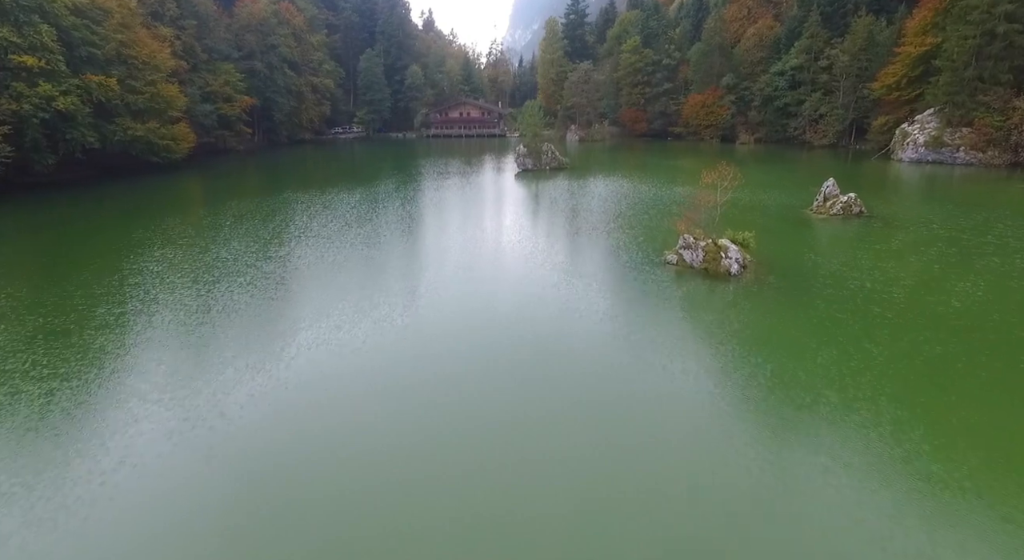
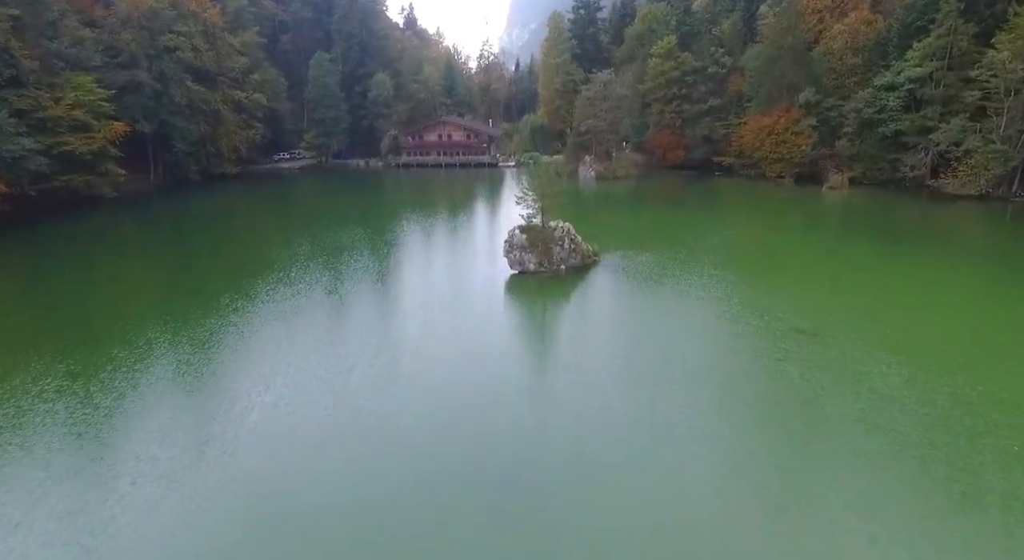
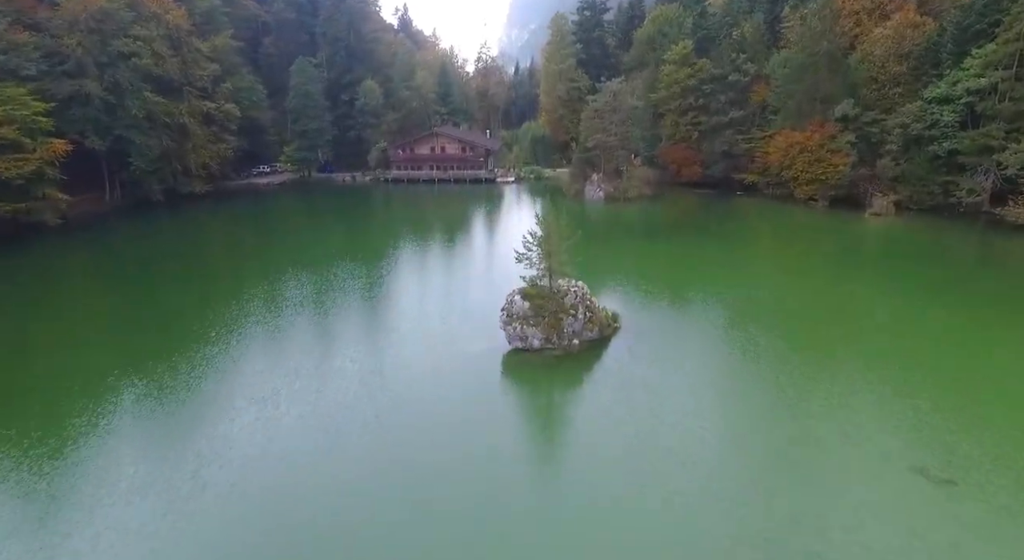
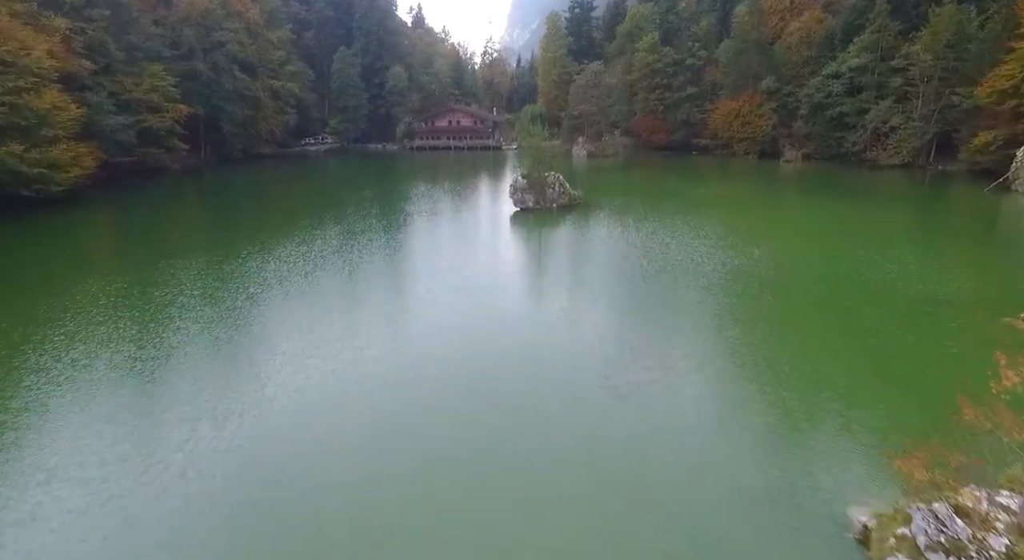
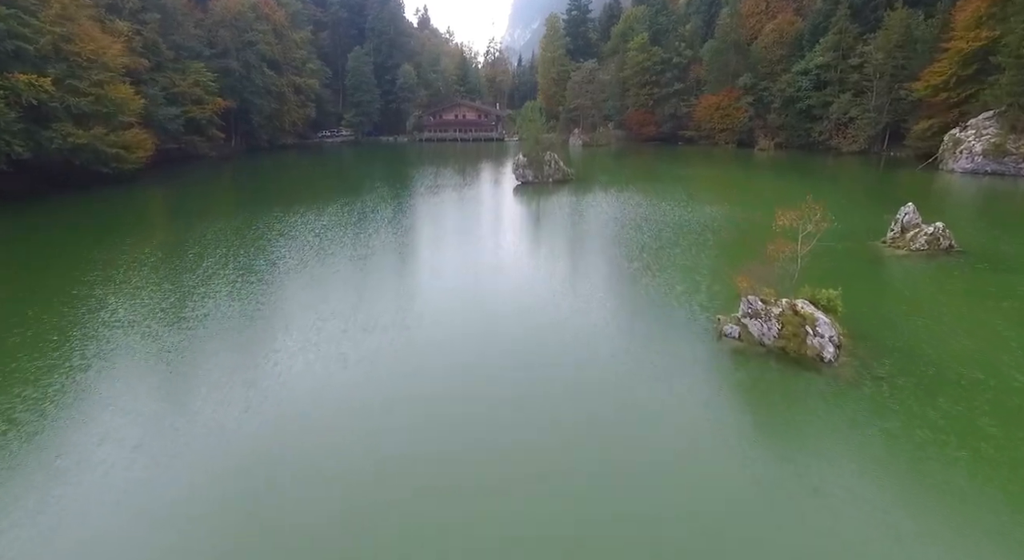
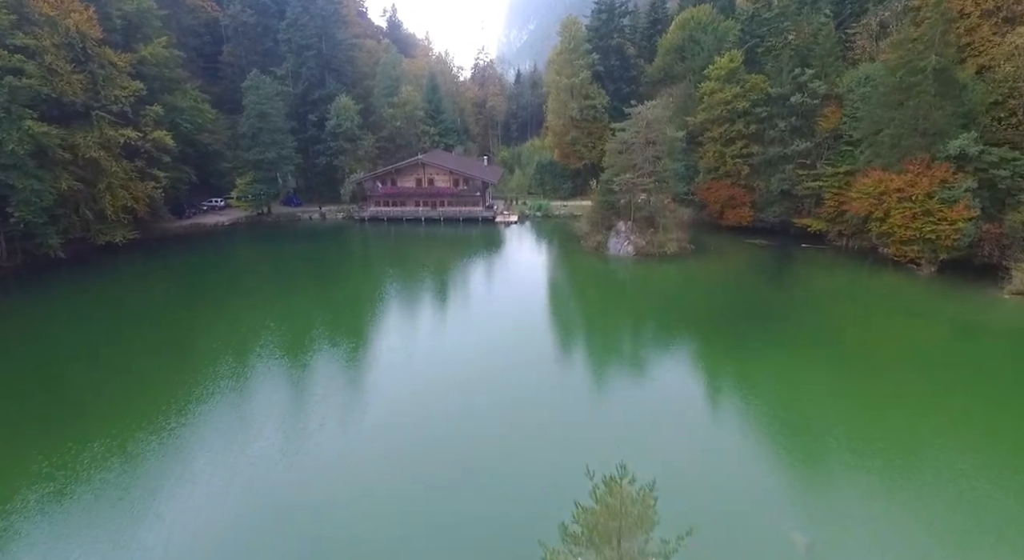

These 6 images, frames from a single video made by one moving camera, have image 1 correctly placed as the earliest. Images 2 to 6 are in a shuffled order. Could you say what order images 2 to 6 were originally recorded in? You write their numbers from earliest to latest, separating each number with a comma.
5, 4, 2, 3, 6
